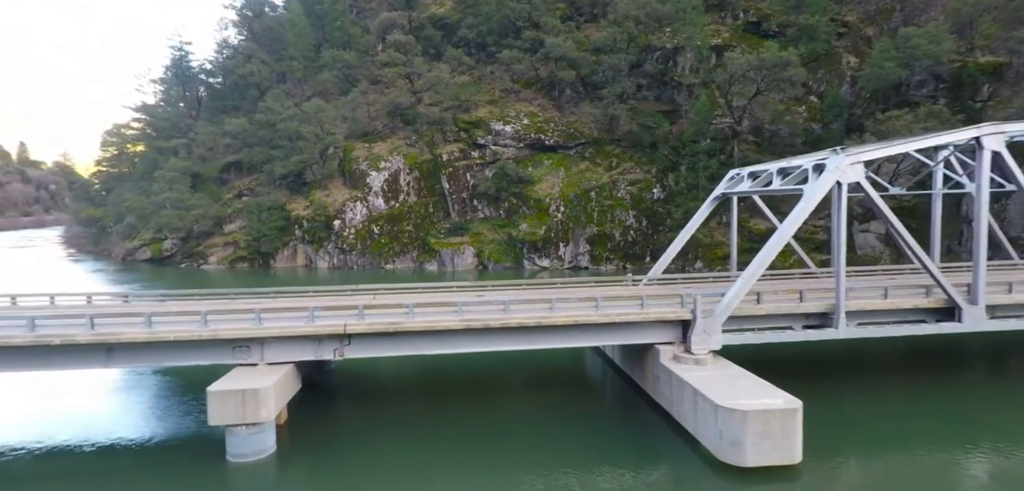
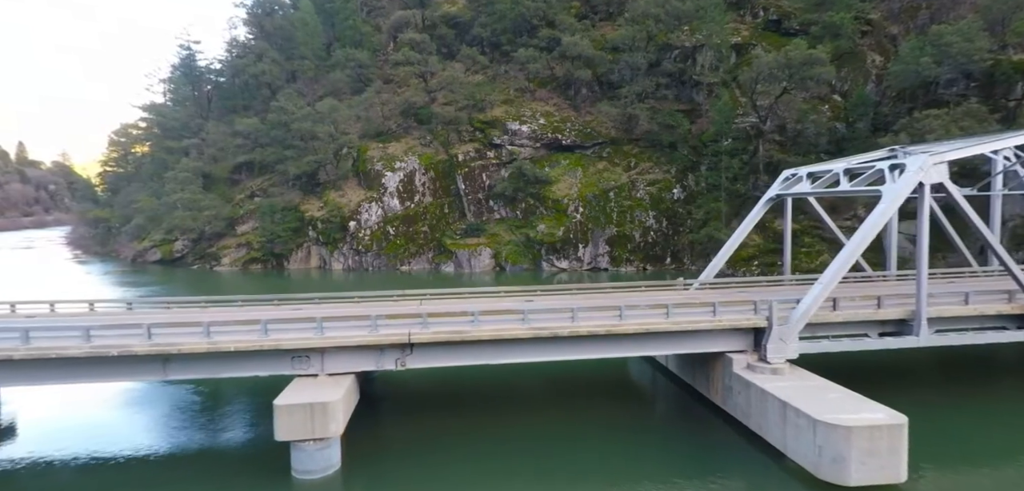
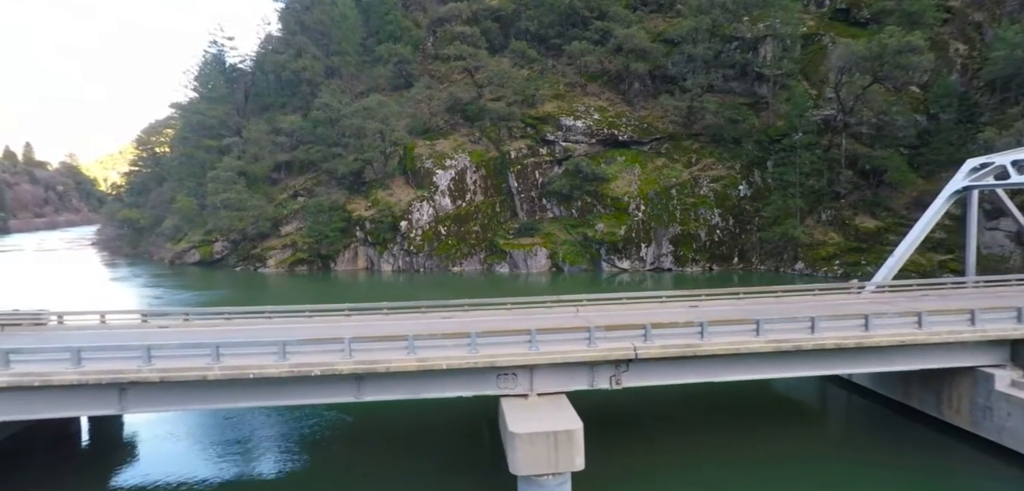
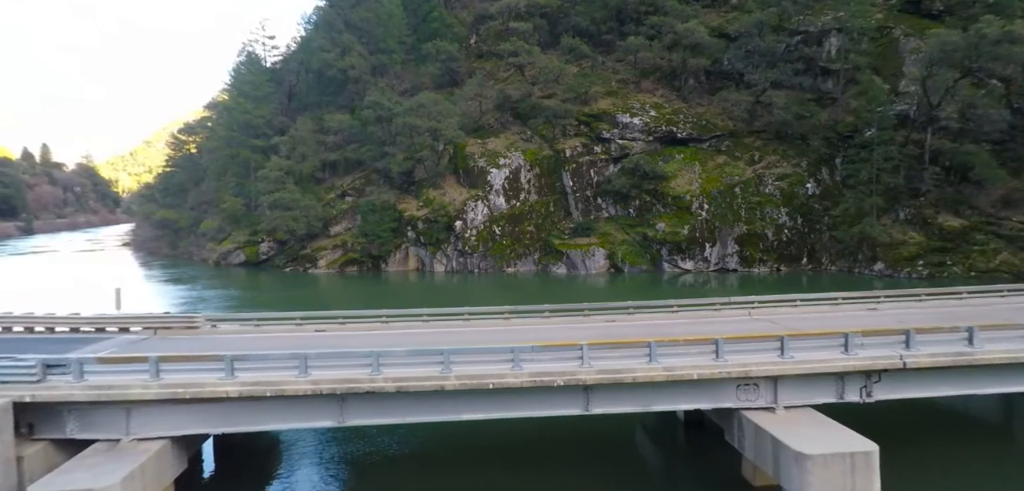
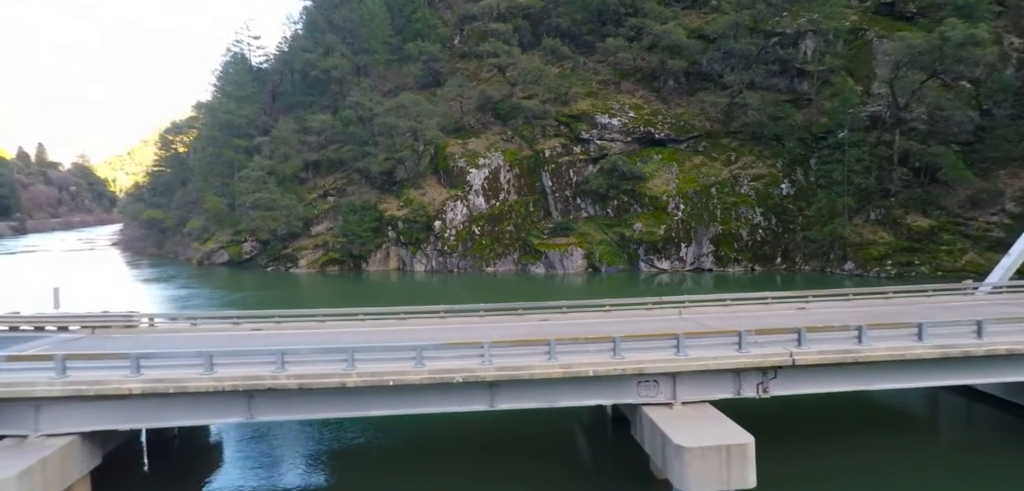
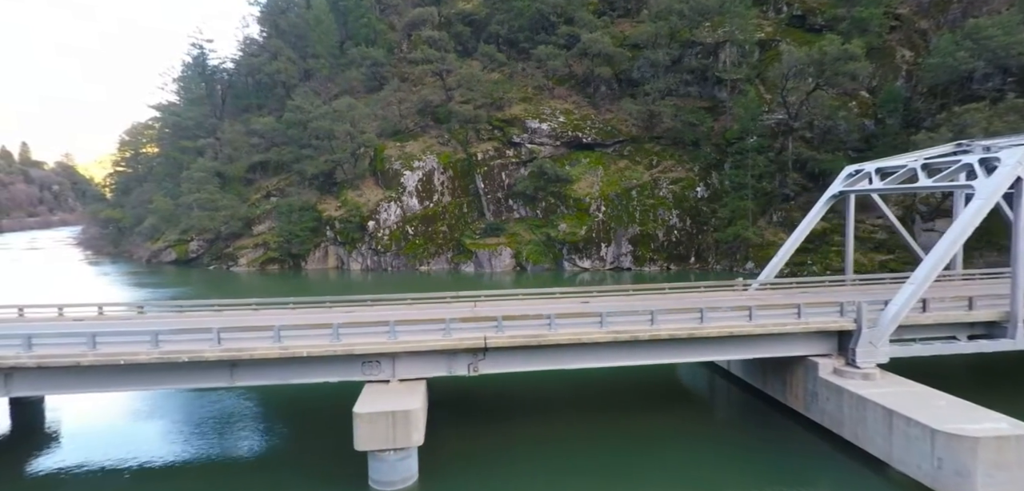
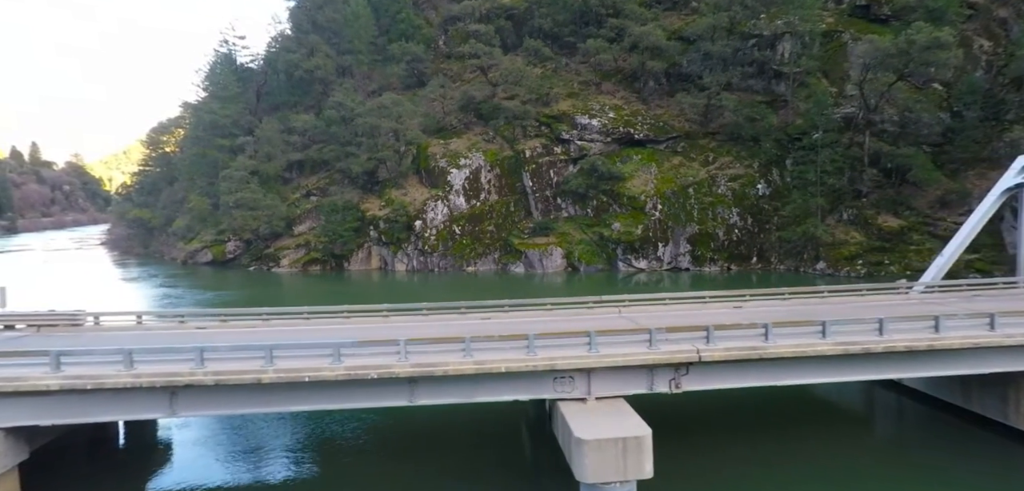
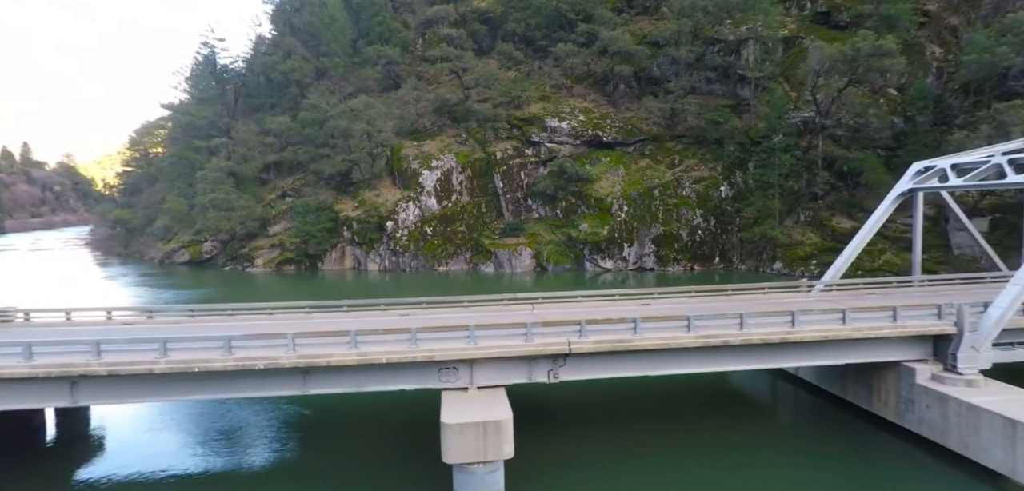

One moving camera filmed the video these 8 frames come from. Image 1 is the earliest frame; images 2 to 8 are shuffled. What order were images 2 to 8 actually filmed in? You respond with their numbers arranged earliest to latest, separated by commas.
2, 6, 8, 3, 7, 5, 4
